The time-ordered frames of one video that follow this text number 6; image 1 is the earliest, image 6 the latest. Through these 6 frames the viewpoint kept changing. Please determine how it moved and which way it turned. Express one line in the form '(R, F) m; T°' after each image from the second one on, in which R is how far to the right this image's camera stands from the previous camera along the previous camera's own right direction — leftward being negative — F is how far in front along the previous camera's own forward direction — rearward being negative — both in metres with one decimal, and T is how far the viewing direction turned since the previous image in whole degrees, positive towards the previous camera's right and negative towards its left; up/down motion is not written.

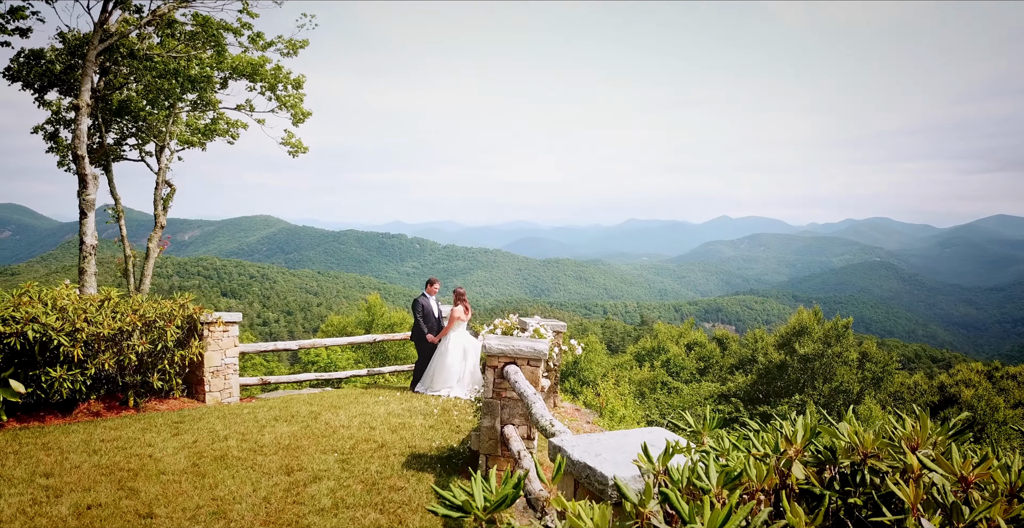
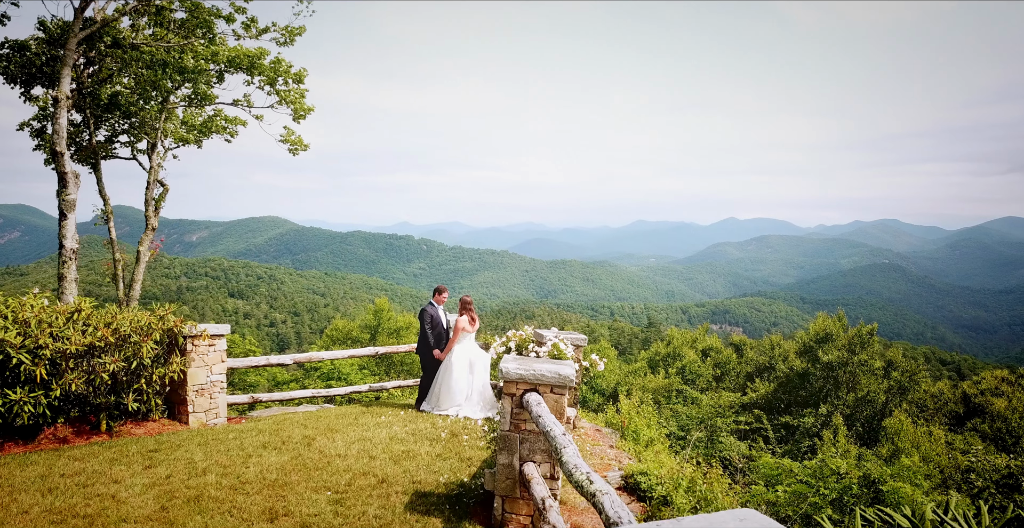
(-0.2, +0.9) m; -1°
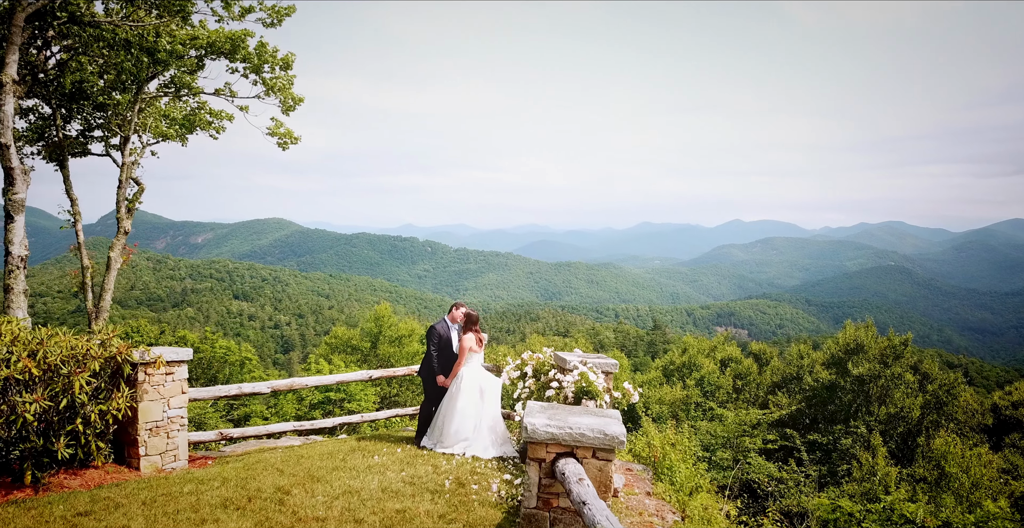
(-0.2, +1.4) m; -1°
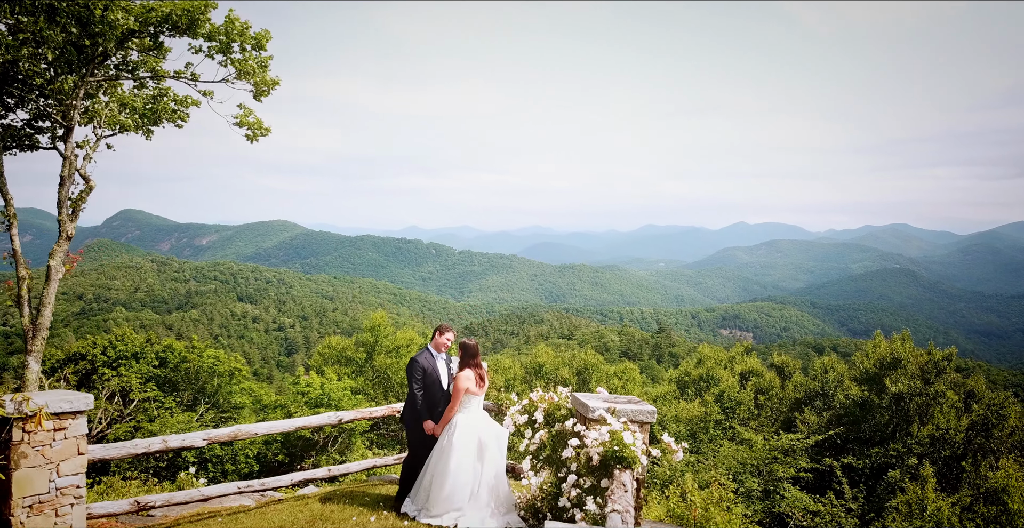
(0.0, +1.7) m; -1°
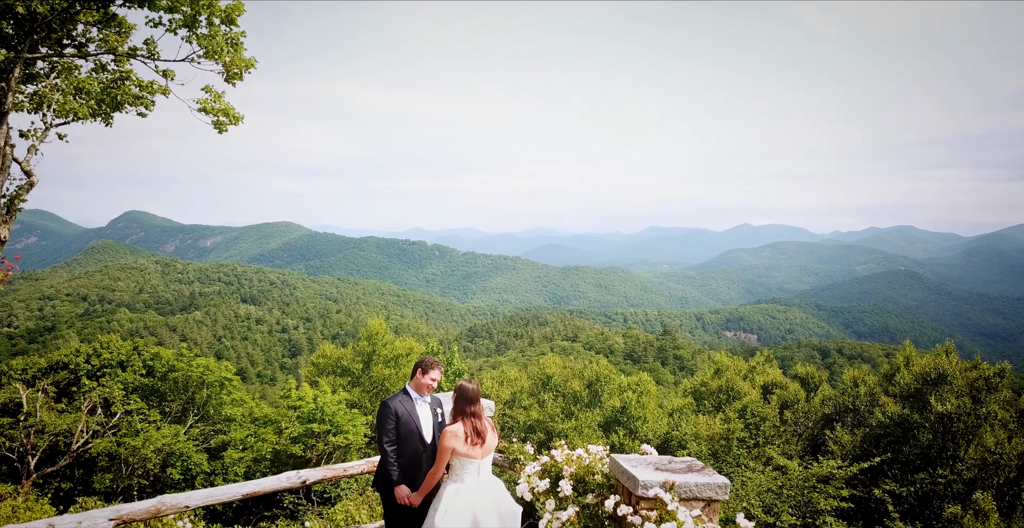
(-0.1, +1.6) m; 0°
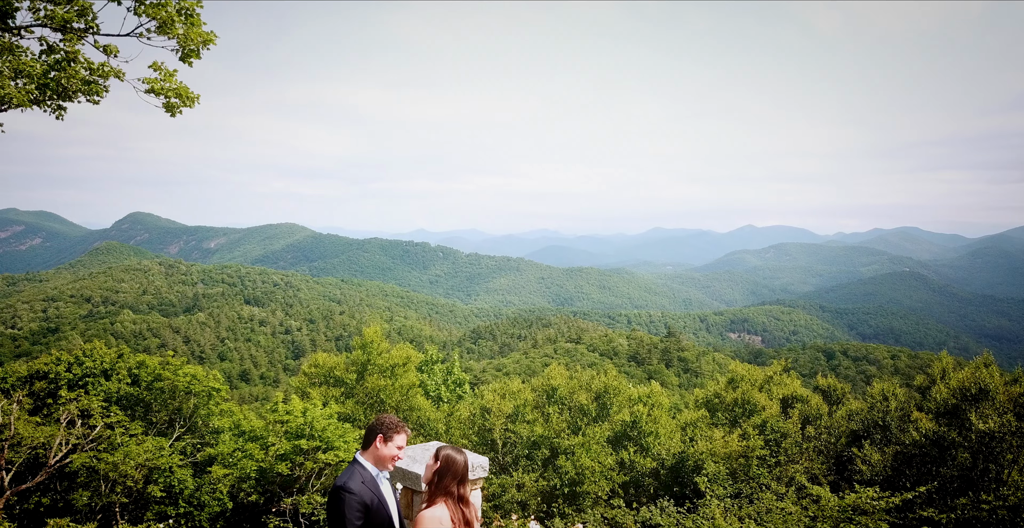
(0.0, +1.4) m; 0°
